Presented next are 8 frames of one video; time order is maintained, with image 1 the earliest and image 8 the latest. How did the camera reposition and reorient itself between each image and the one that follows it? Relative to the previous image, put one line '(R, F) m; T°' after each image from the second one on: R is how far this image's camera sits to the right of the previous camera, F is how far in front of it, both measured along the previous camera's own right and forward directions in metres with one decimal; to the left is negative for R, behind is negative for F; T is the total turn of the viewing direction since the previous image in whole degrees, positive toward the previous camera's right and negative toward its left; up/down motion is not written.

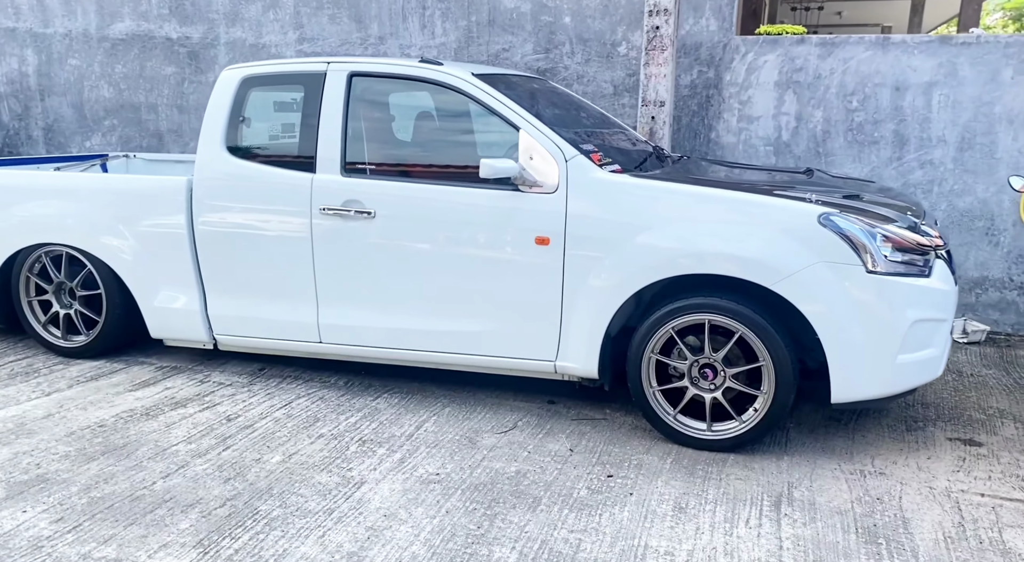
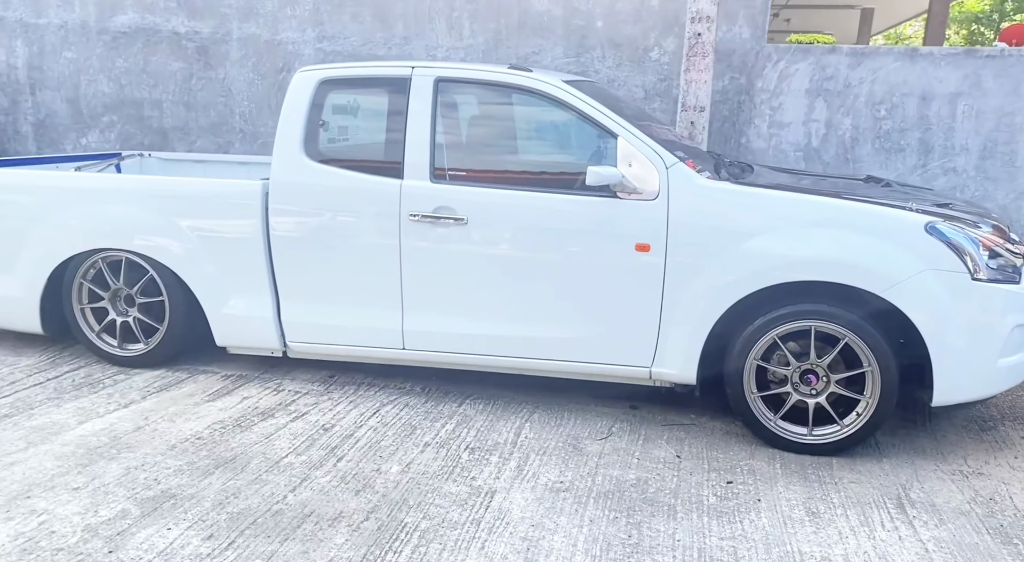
(-0.7, 0.0) m; +4°
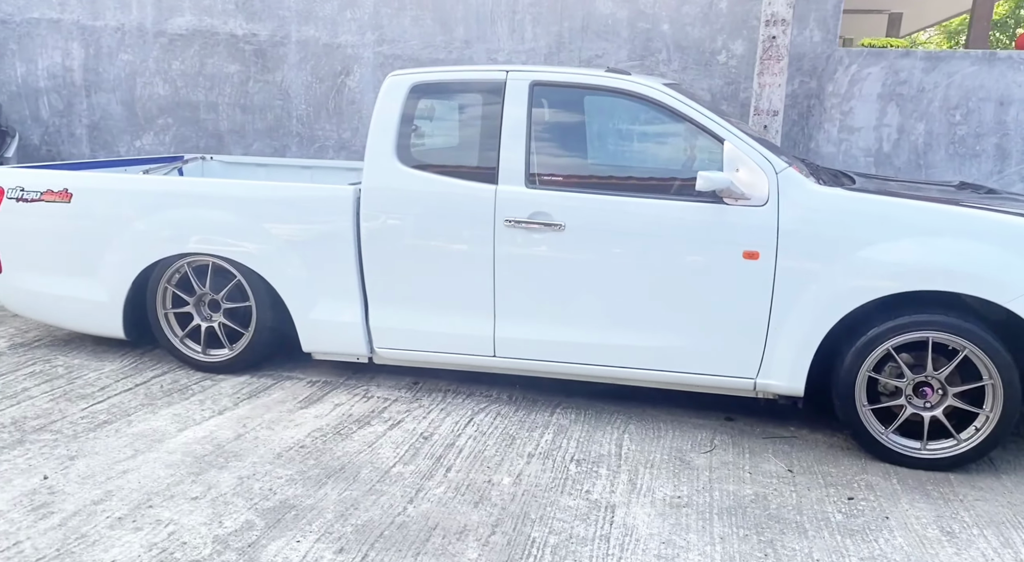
(-0.4, +0.1) m; -1°
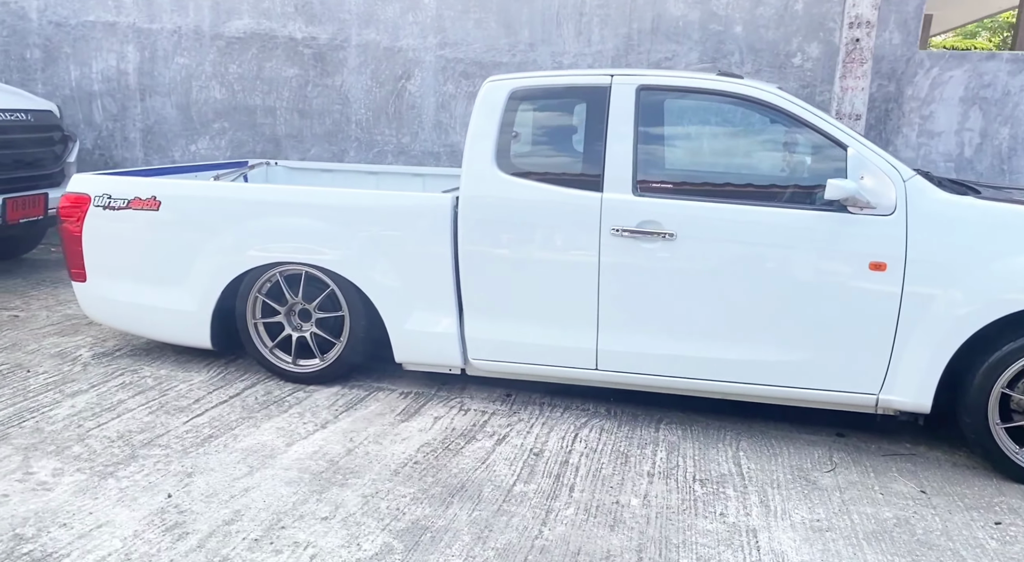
(-0.5, +0.1) m; -1°
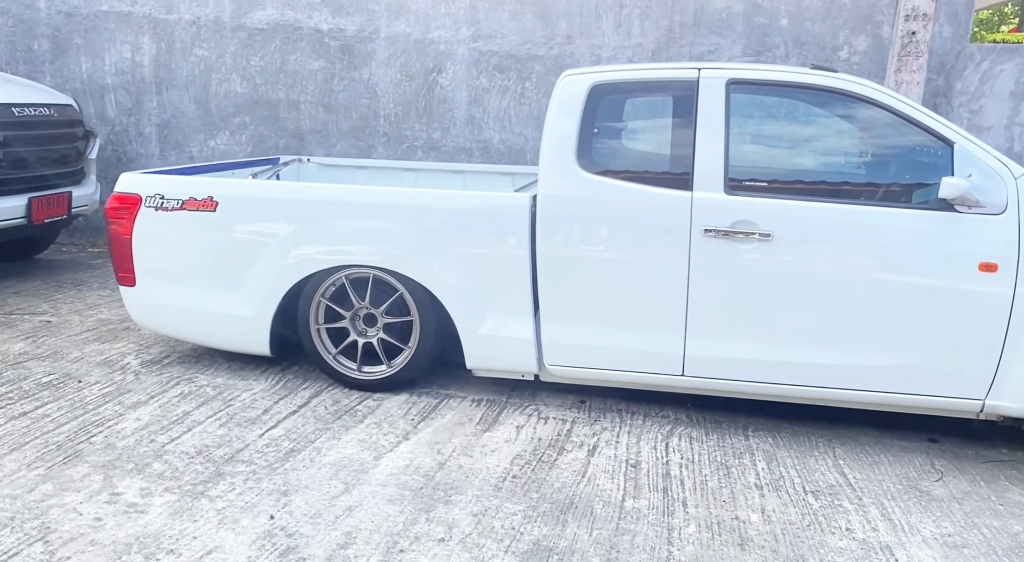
(-0.5, +0.2) m; +1°
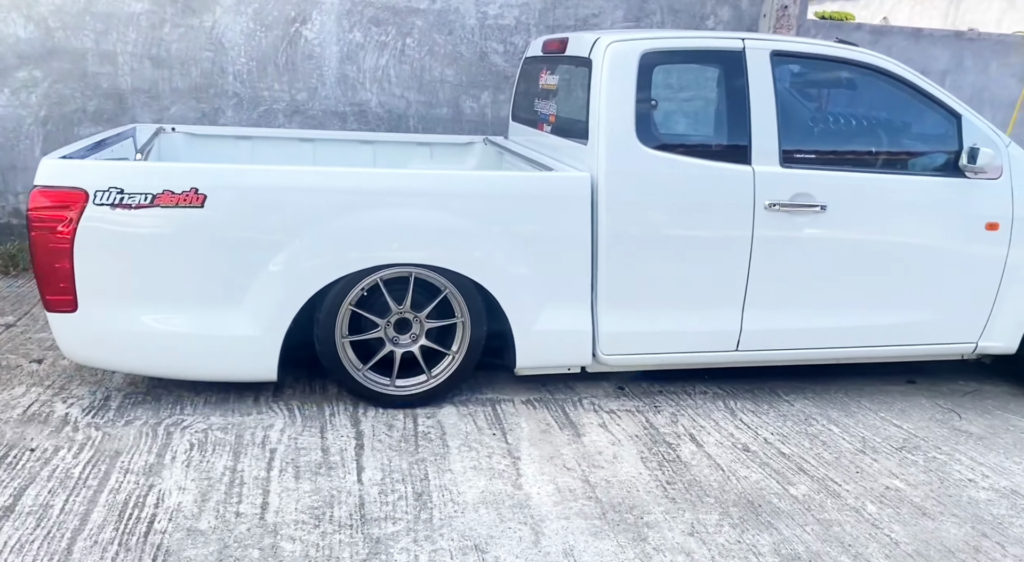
(-1.6, +0.7) m; +22°
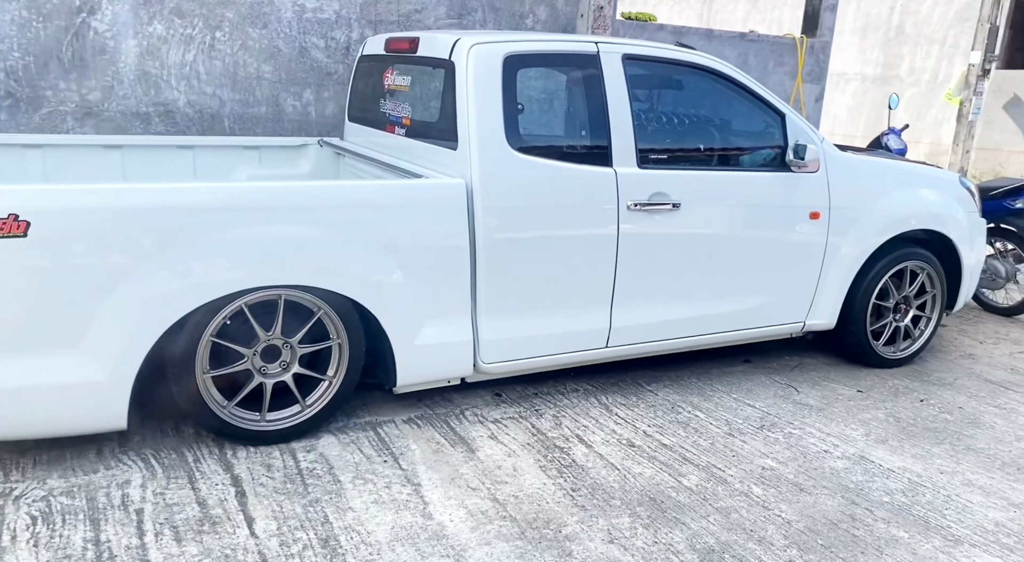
(-0.4, +0.2) m; +15°
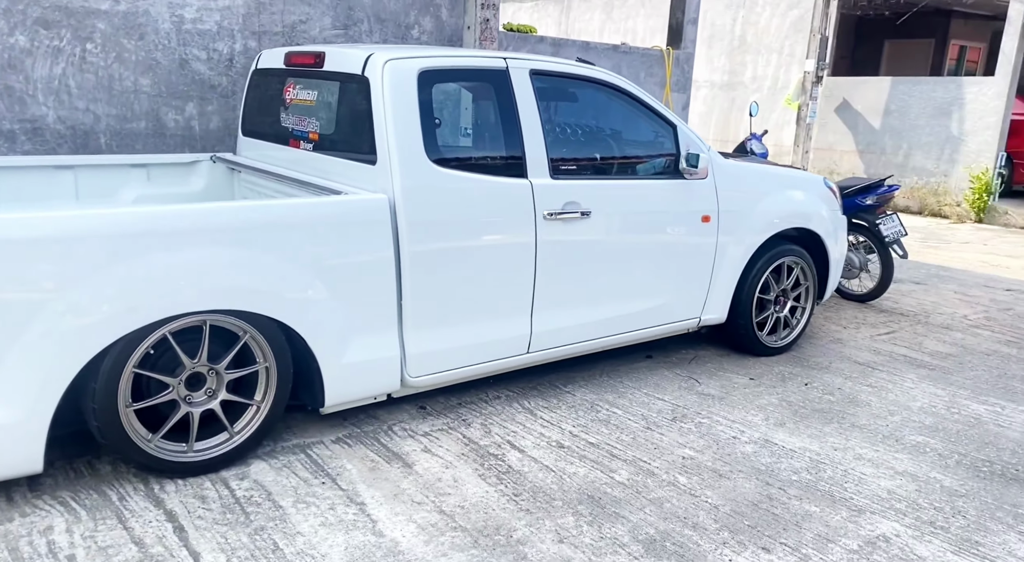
(-0.3, 0.0) m; +10°
